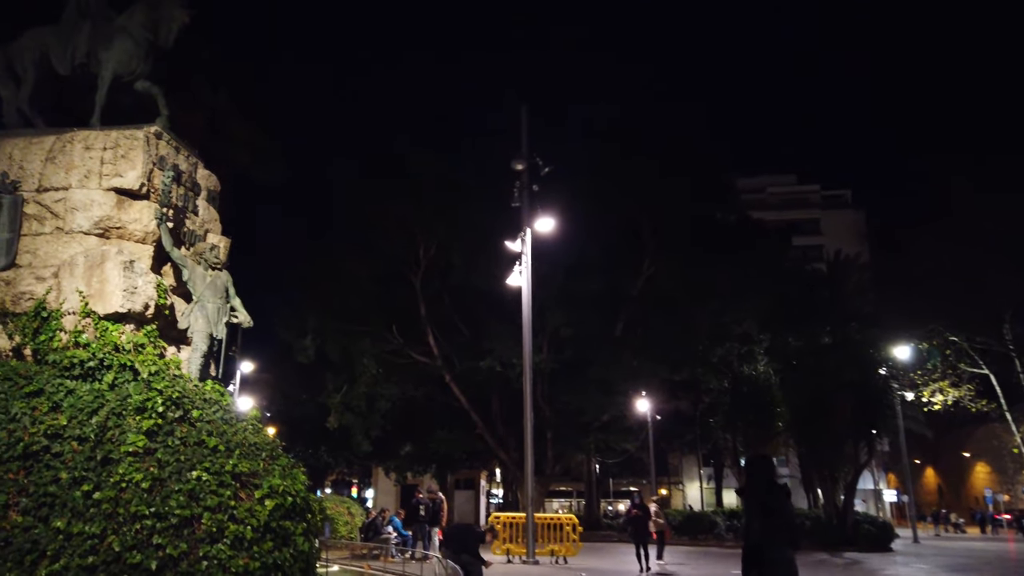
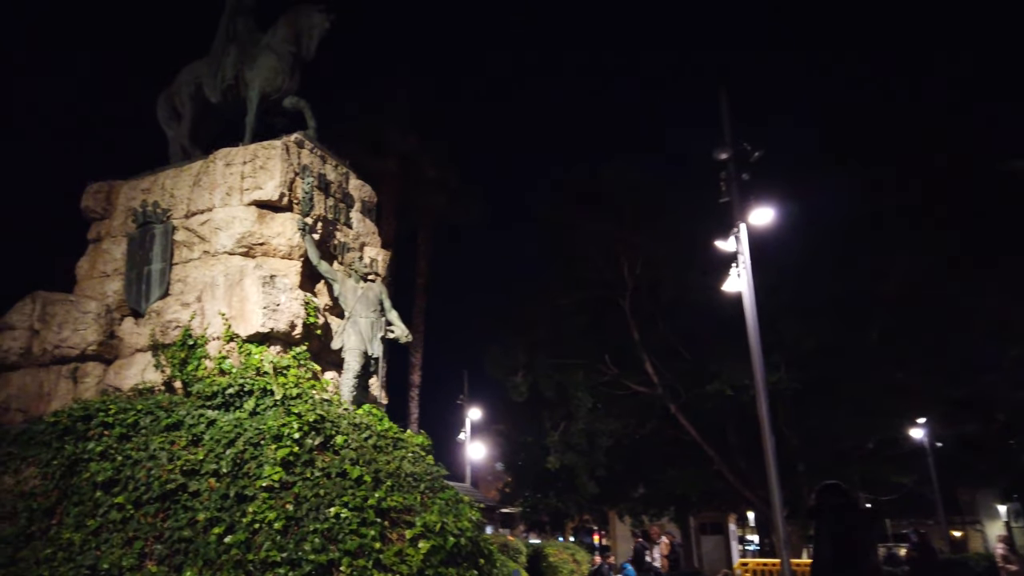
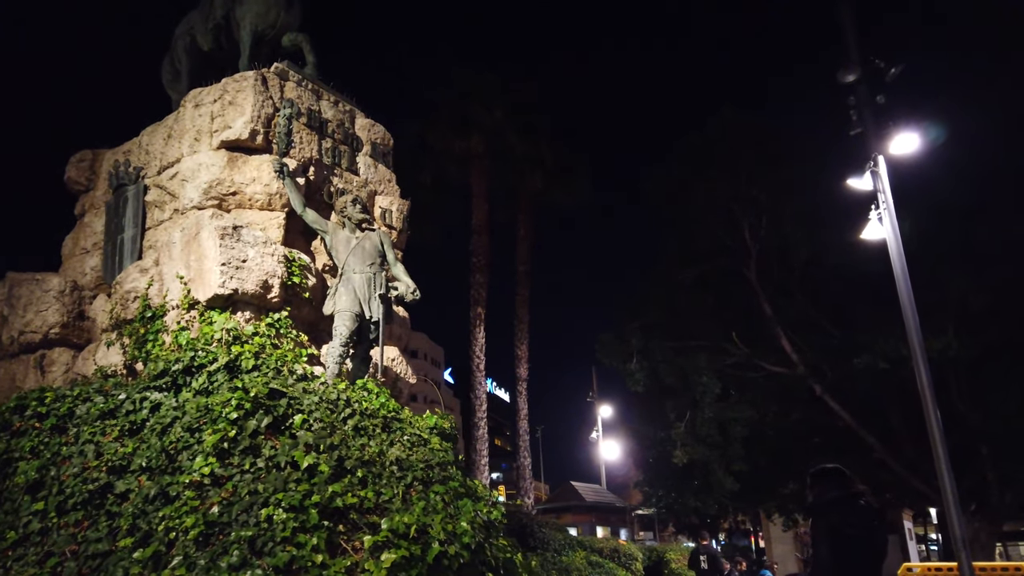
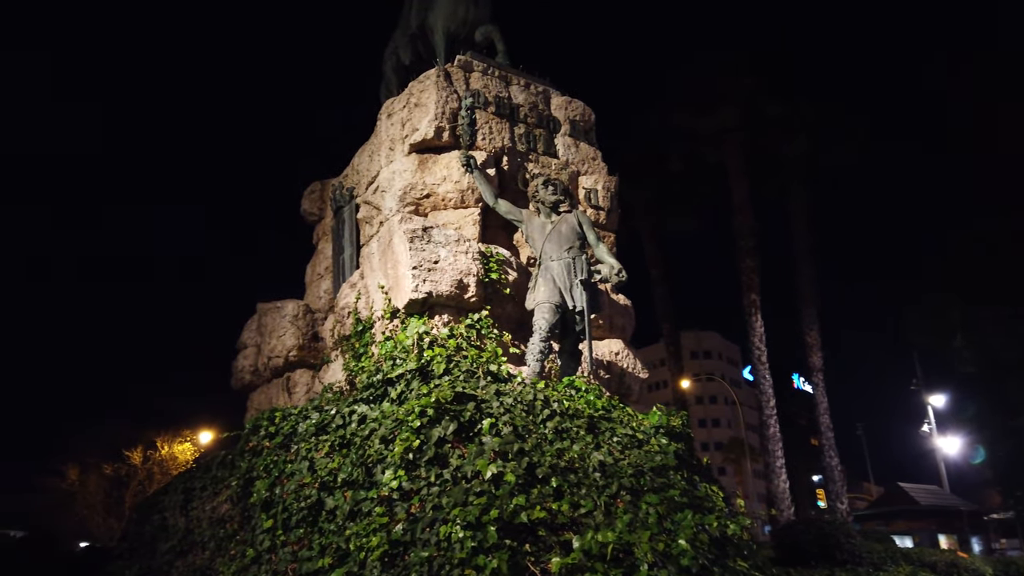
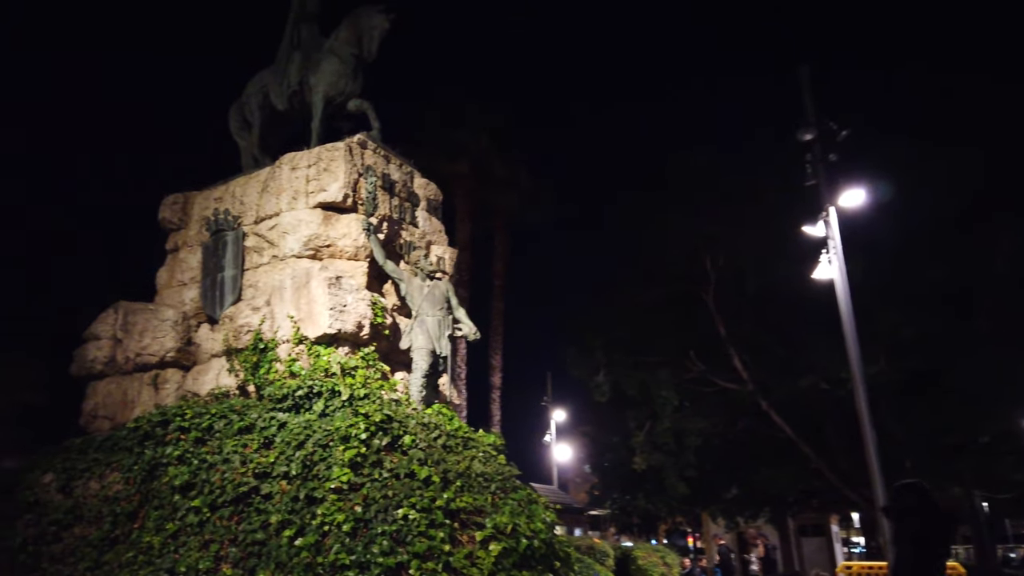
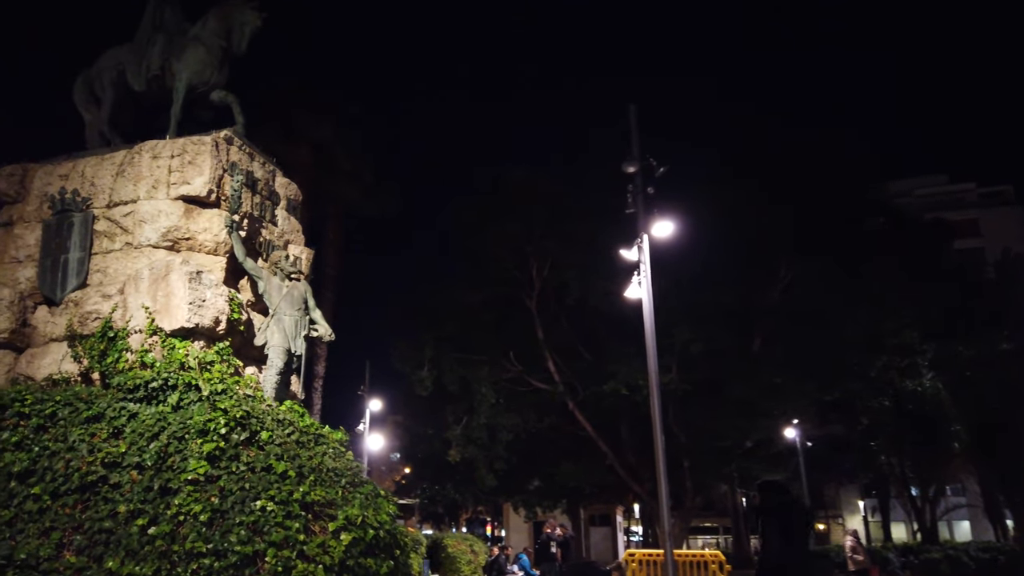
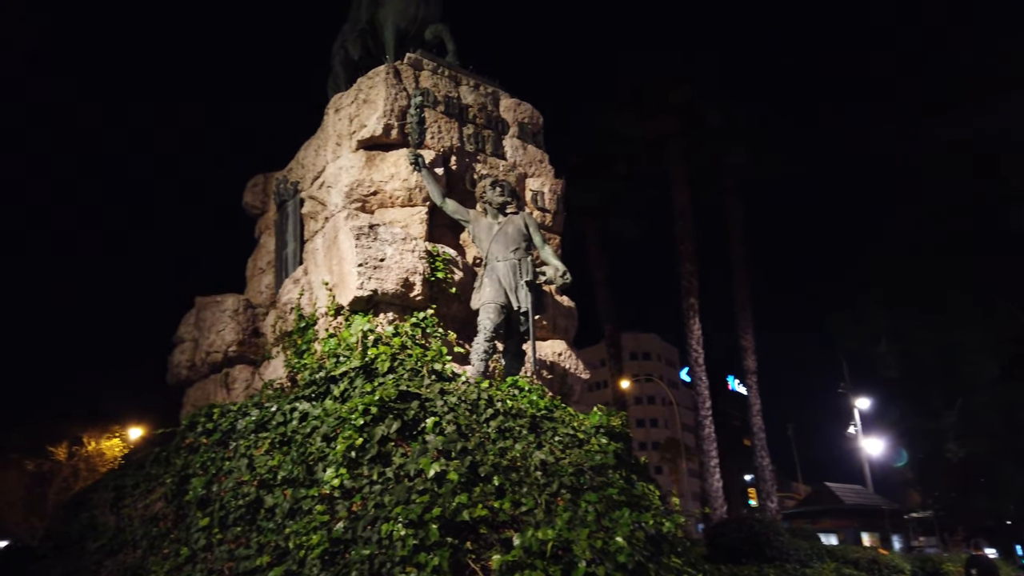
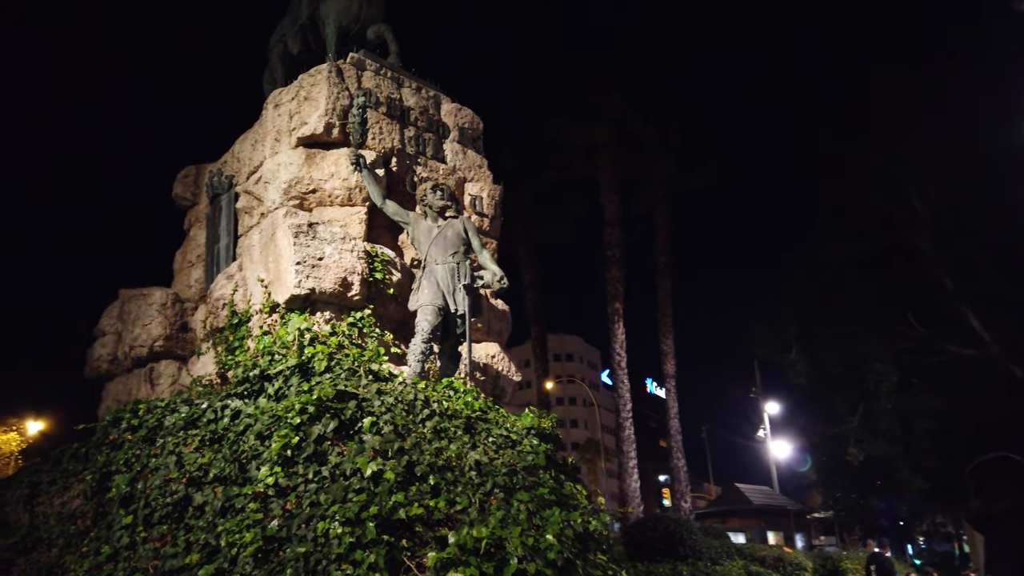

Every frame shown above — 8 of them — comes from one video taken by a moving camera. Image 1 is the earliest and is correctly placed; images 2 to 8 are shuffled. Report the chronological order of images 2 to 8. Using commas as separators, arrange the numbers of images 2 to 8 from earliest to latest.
6, 2, 5, 3, 8, 7, 4
